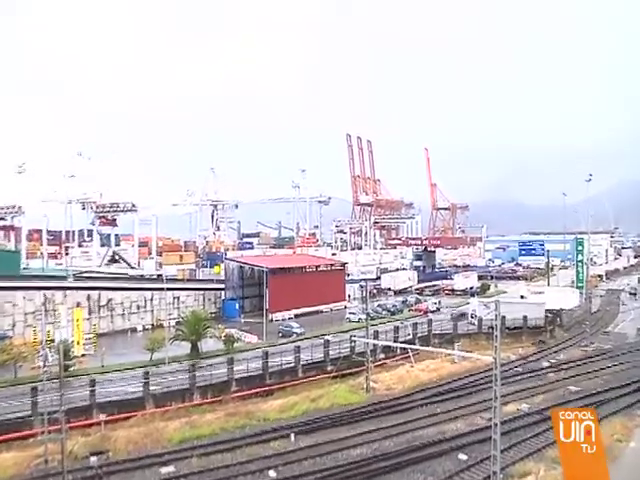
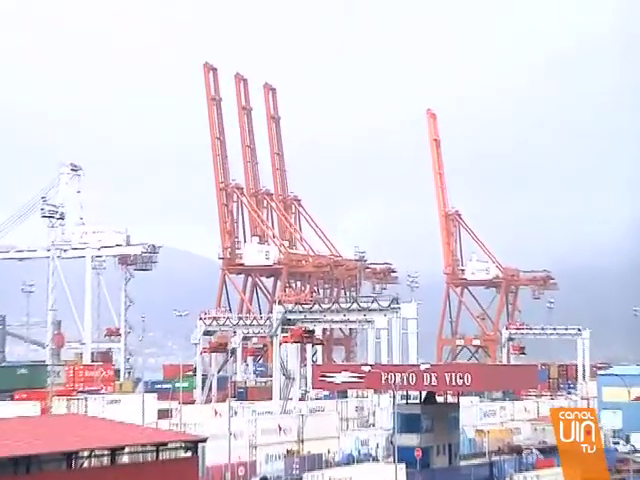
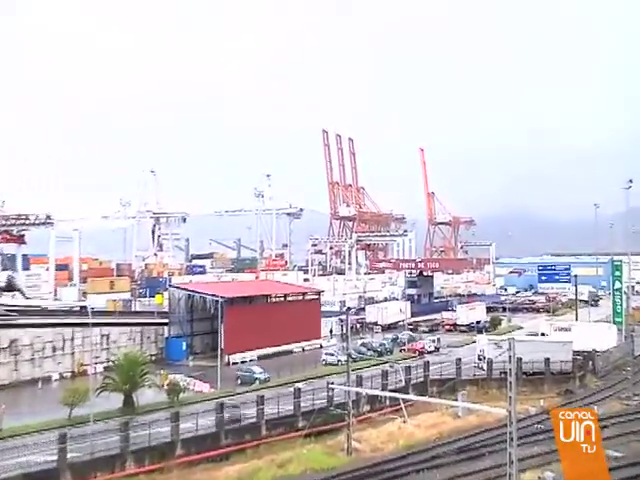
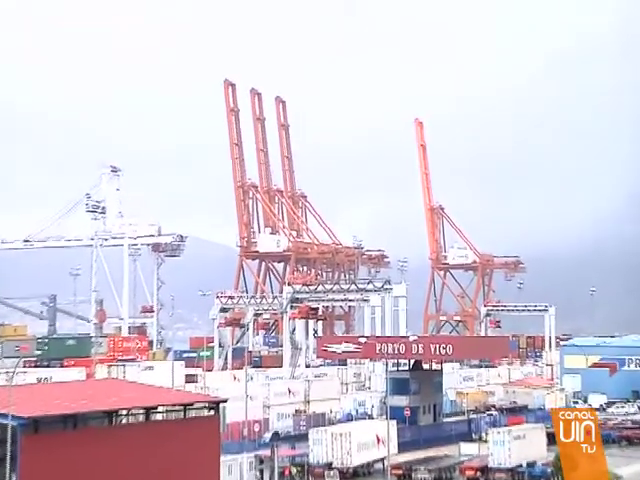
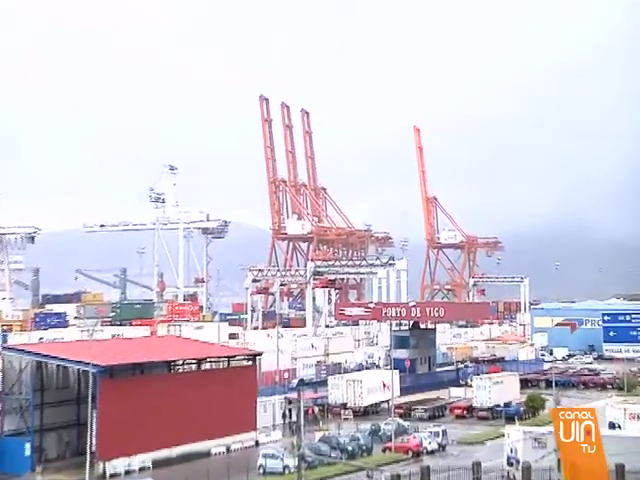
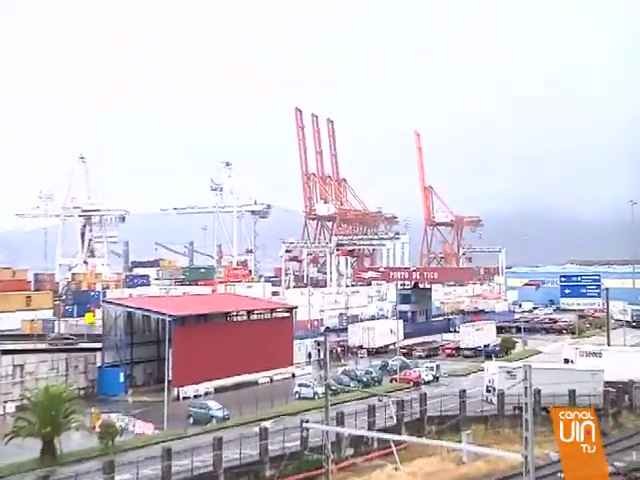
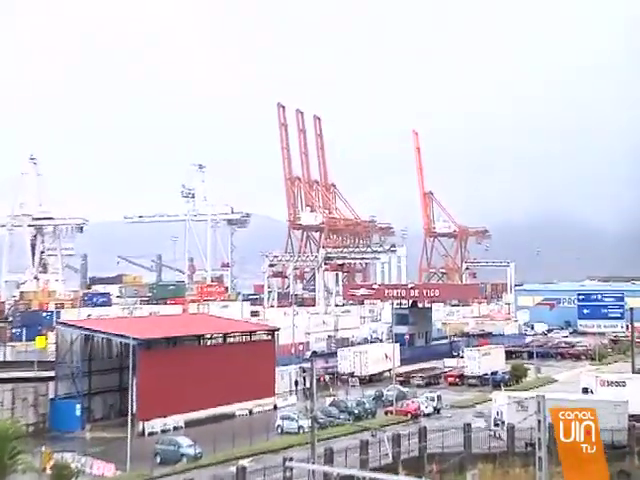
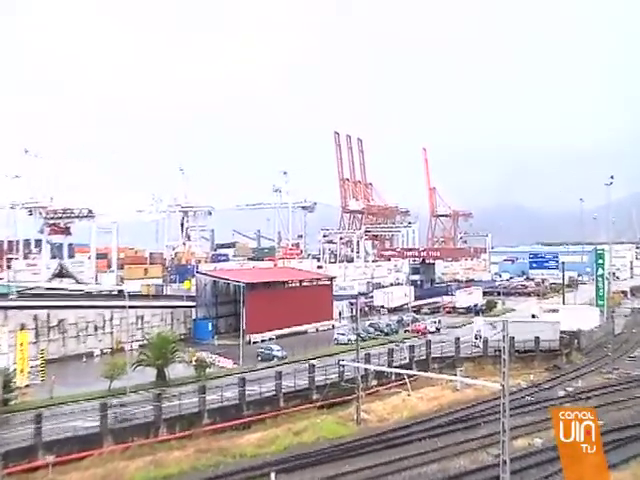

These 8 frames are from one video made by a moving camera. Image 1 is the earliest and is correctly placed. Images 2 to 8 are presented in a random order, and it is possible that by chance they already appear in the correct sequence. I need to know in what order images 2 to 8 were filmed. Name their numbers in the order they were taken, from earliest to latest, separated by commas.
8, 3, 6, 7, 5, 4, 2
